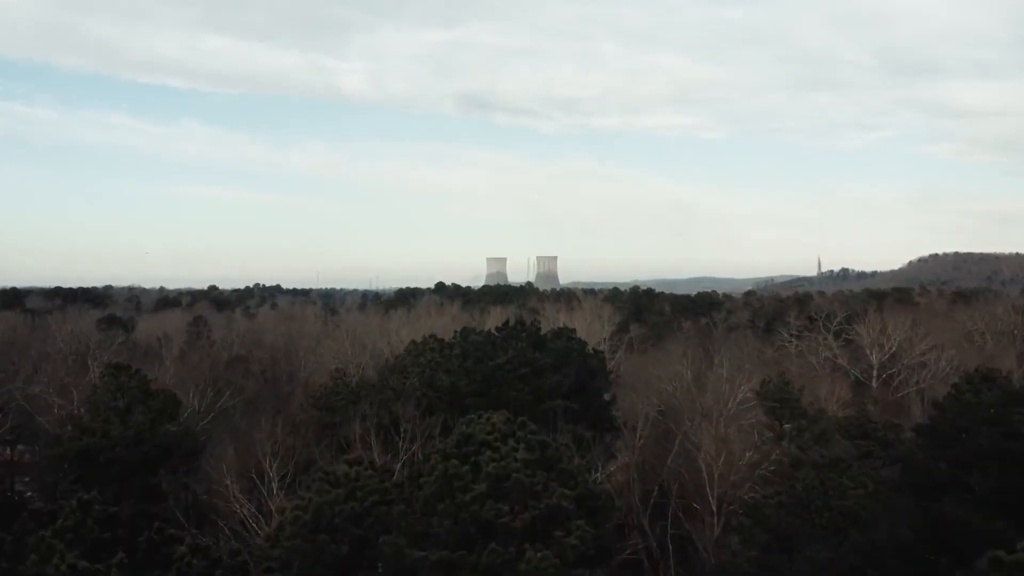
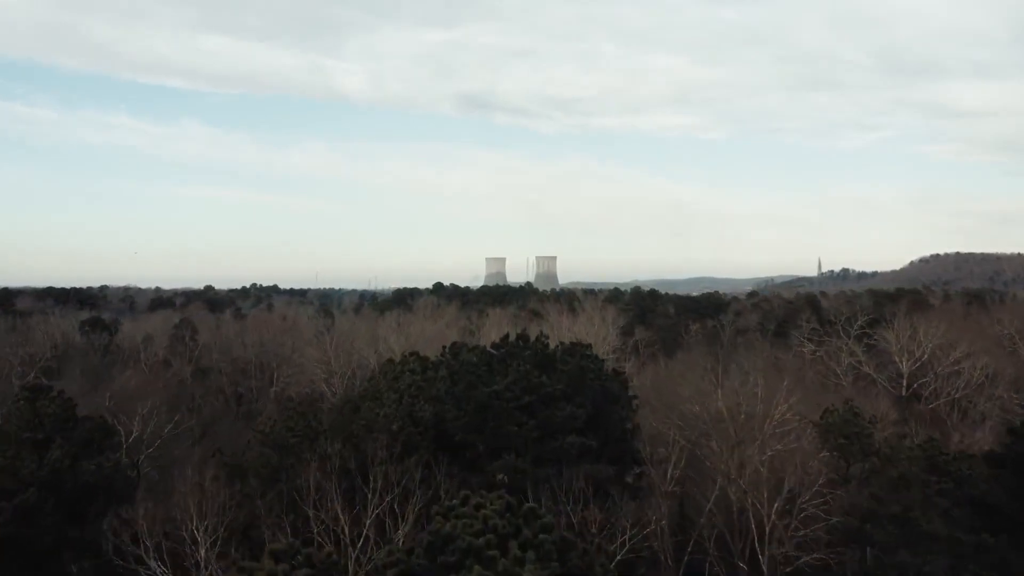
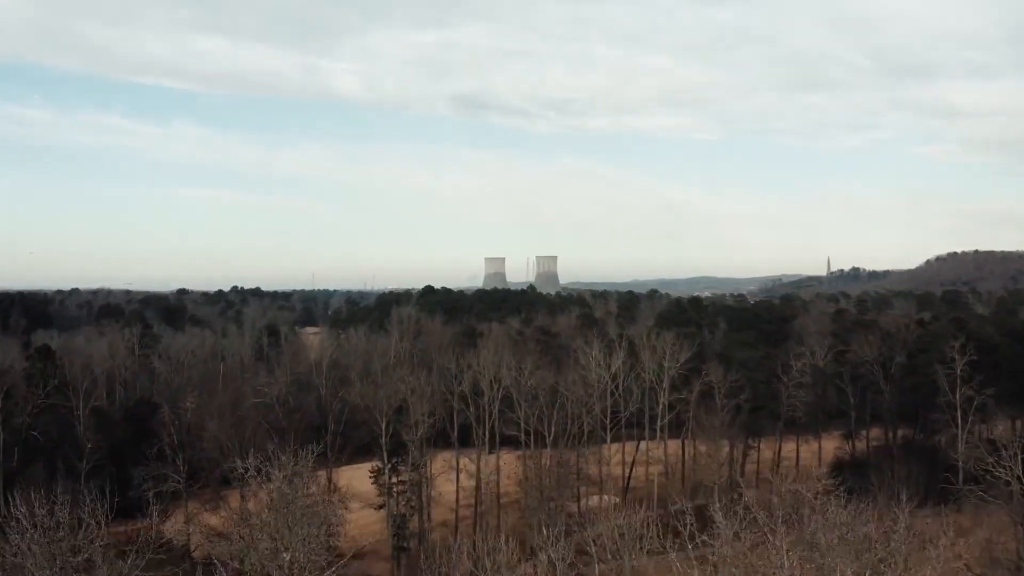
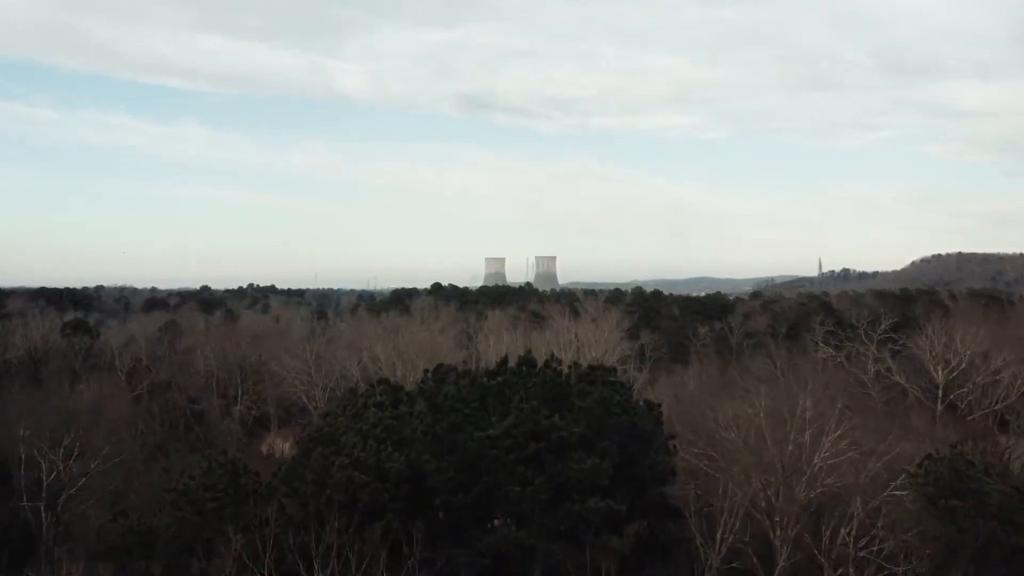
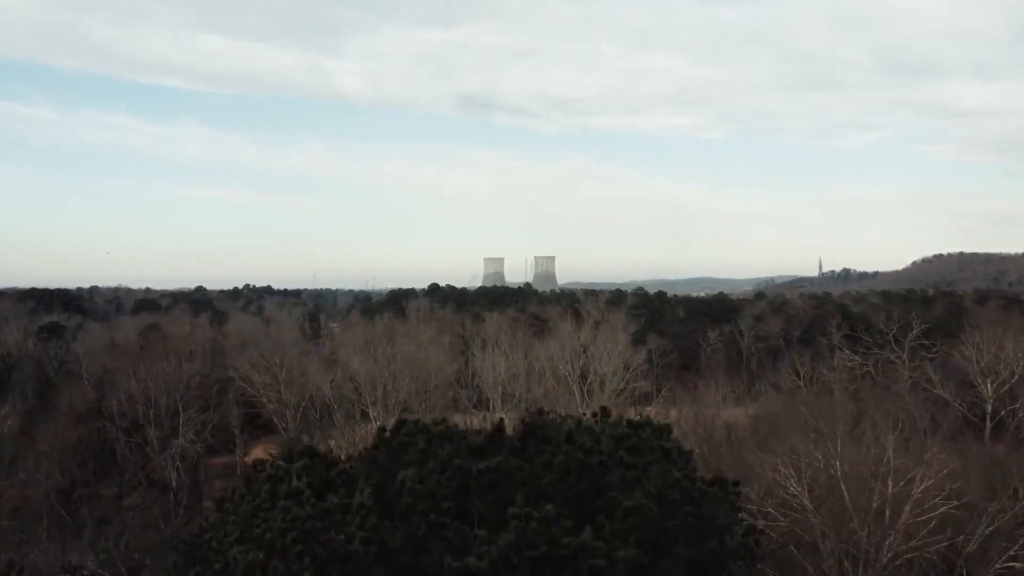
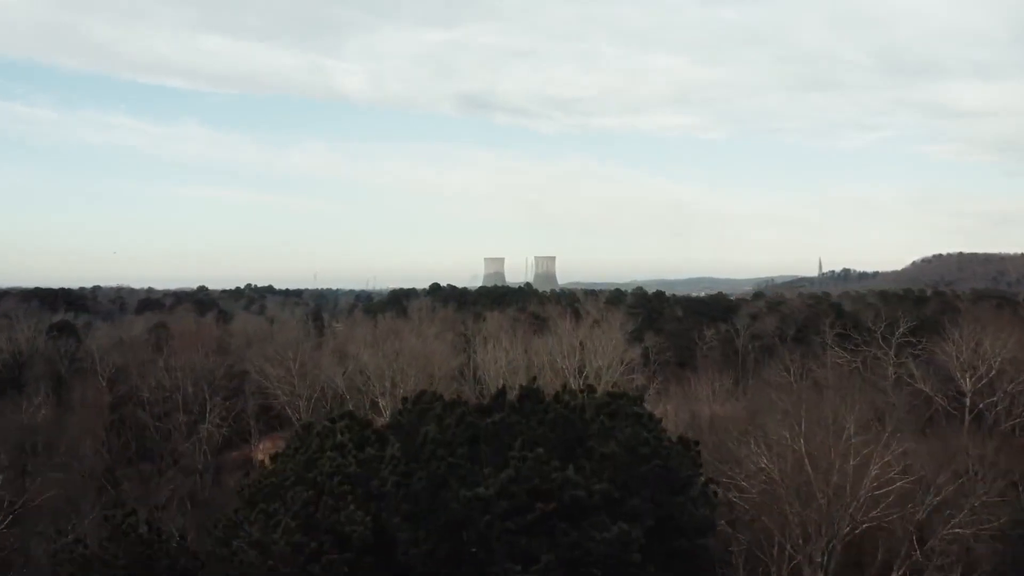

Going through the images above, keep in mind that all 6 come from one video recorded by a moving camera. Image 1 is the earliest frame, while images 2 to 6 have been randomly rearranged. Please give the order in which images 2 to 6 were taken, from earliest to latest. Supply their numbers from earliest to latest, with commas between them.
2, 4, 6, 5, 3
